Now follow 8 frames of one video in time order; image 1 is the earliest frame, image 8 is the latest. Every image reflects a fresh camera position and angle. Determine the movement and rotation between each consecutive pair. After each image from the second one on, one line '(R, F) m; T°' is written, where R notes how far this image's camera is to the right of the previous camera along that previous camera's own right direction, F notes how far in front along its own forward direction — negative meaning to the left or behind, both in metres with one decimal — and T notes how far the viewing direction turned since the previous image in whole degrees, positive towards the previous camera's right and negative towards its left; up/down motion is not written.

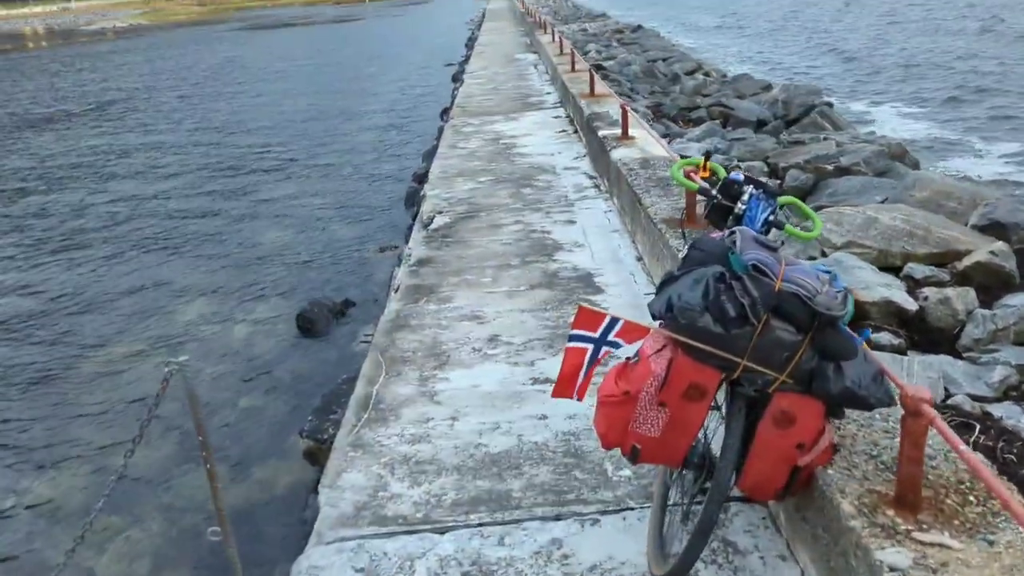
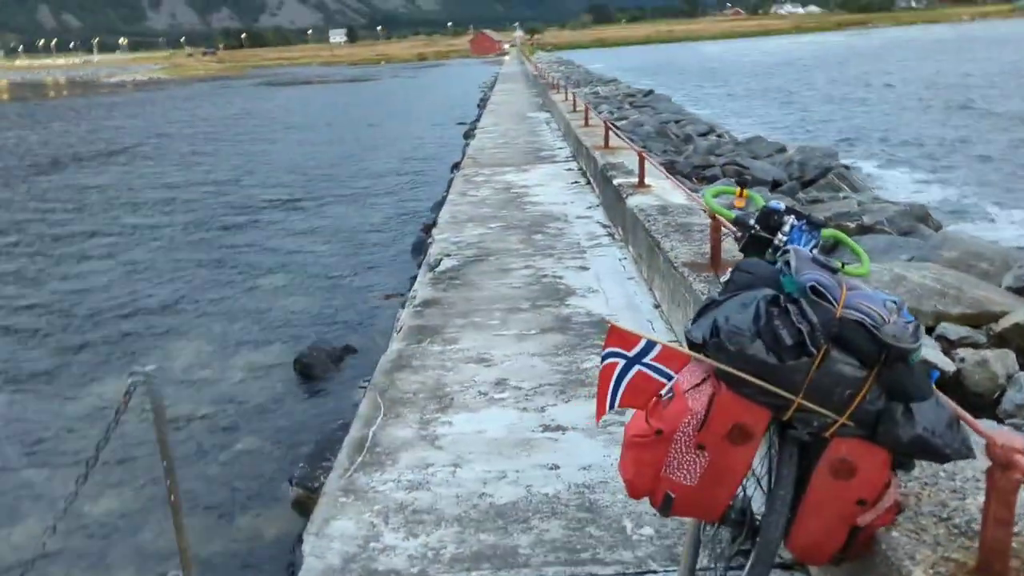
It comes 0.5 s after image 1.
(0.0, +0.3) m; 0°
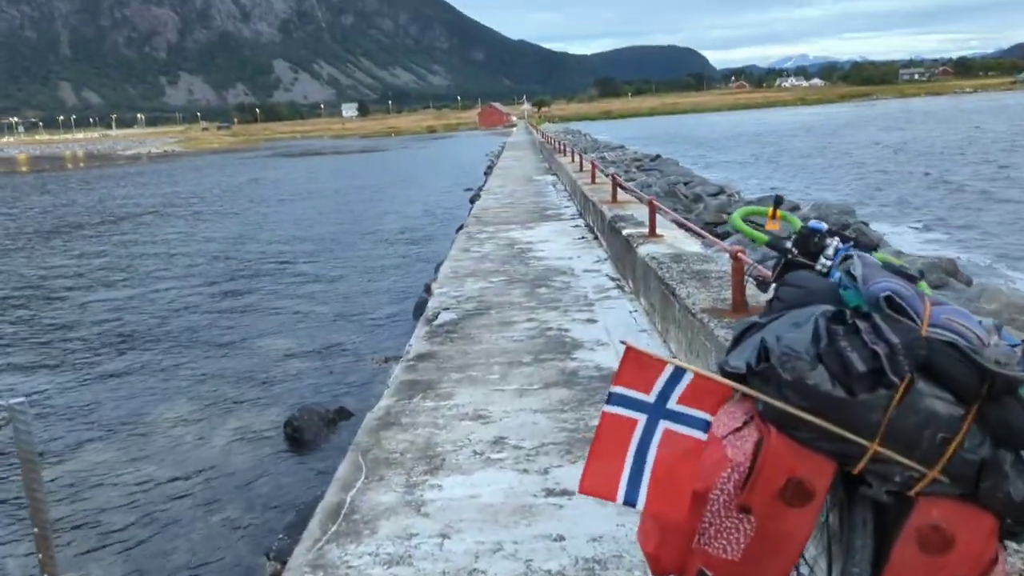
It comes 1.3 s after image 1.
(0.0, +0.5) m; -1°
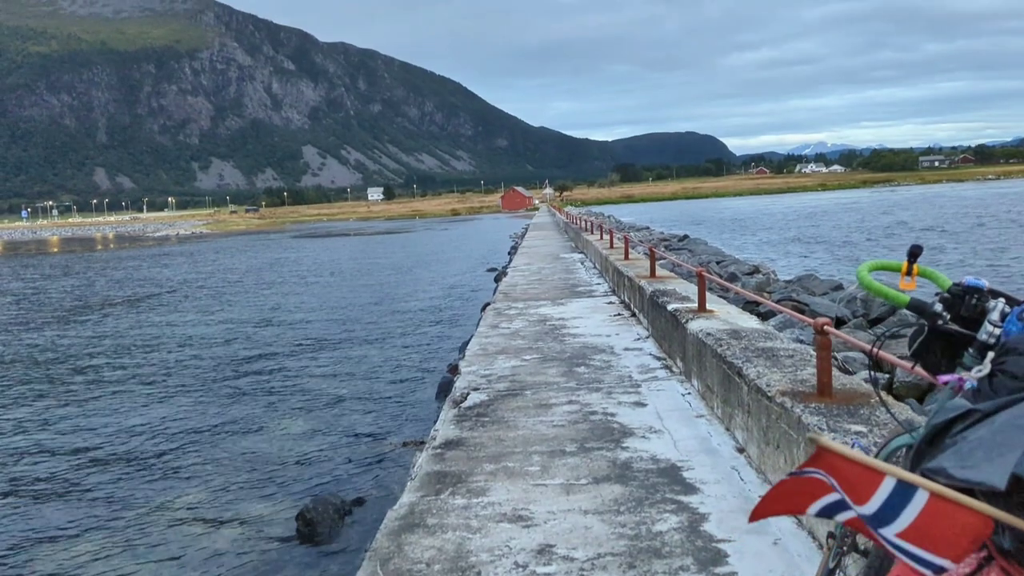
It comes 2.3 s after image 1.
(-0.1, +0.6) m; -1°
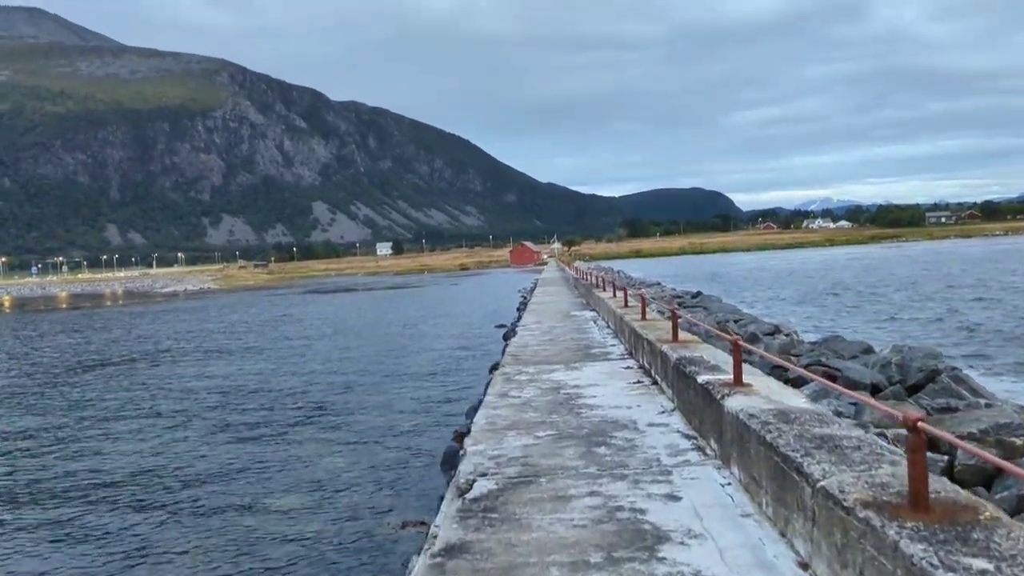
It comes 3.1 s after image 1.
(0.0, +0.7) m; -1°
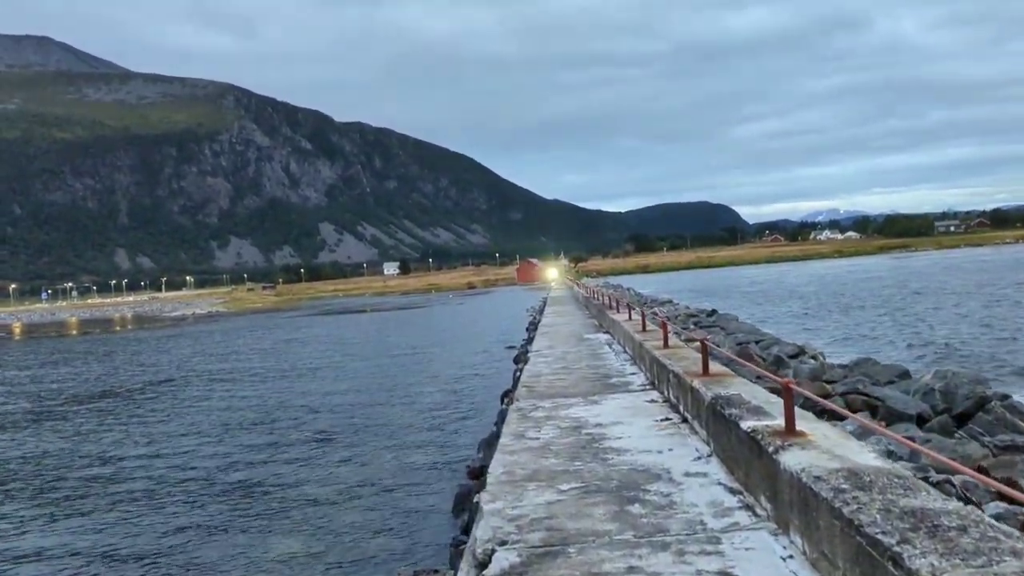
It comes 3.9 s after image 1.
(-0.1, +0.7) m; 0°
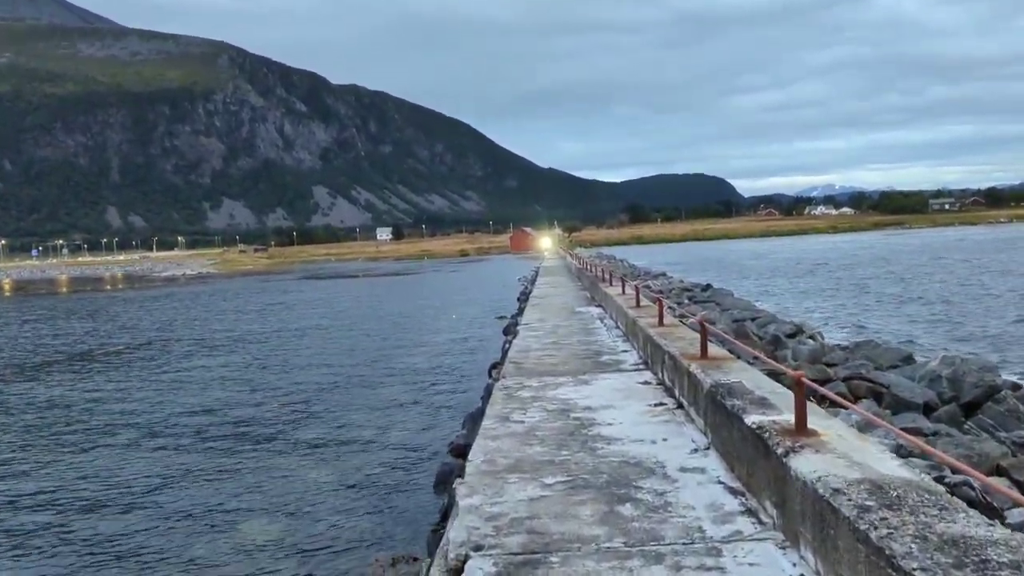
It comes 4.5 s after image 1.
(+0.1, +0.6) m; 0°
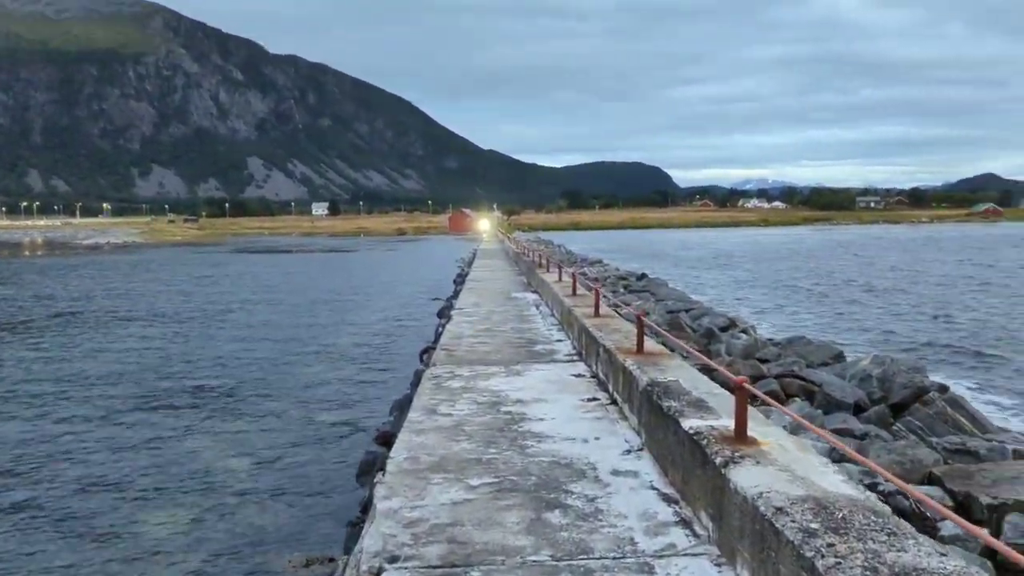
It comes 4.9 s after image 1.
(0.0, +0.4) m; +4°
